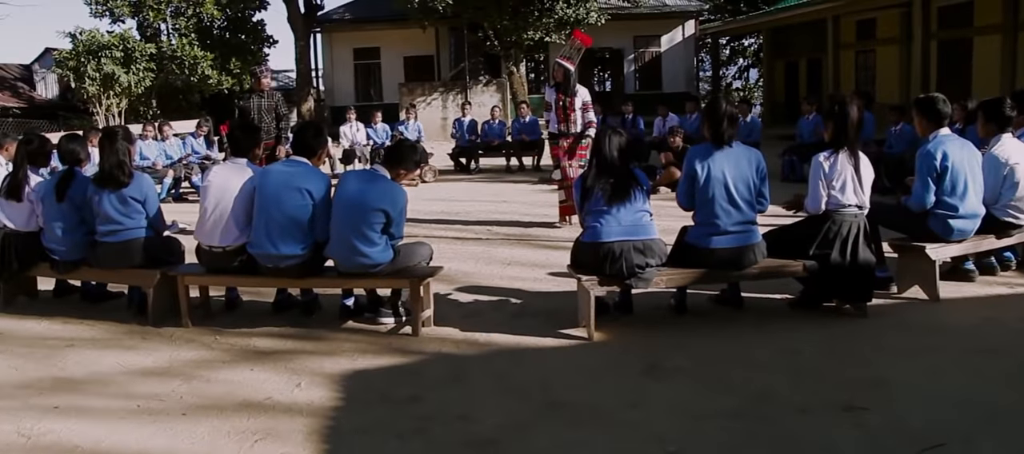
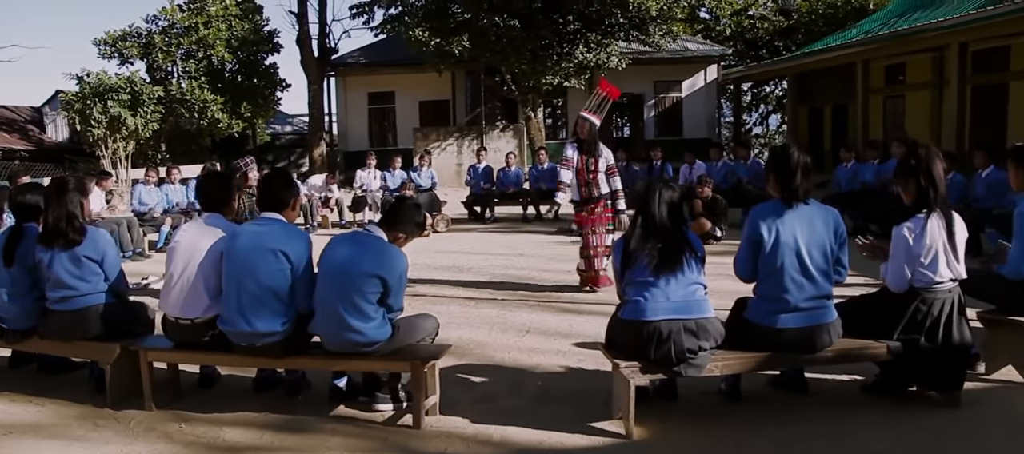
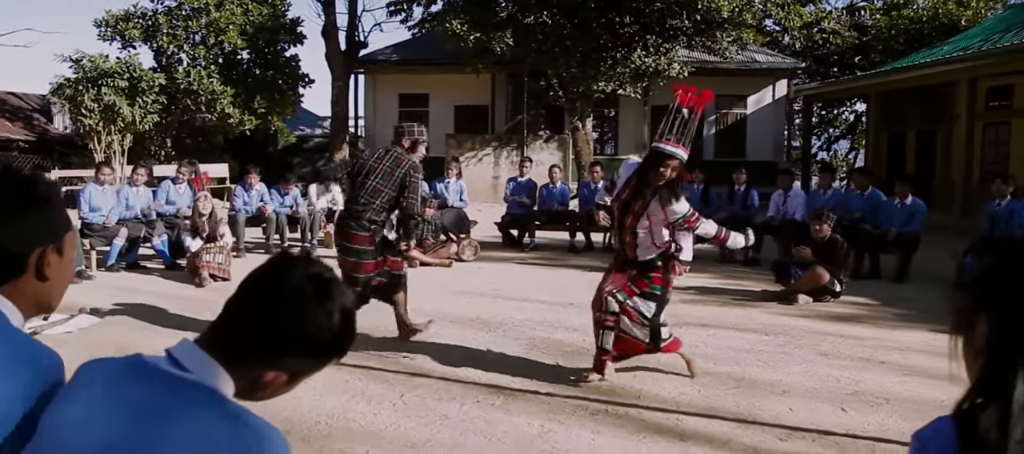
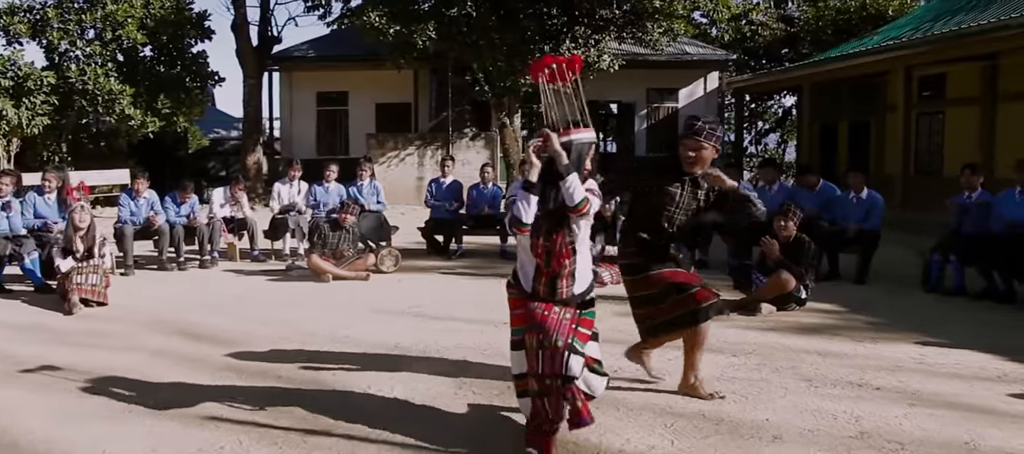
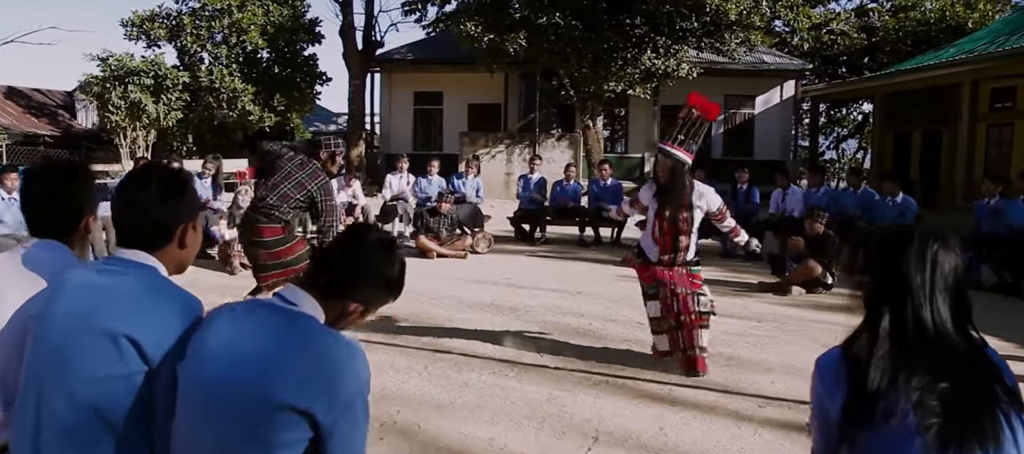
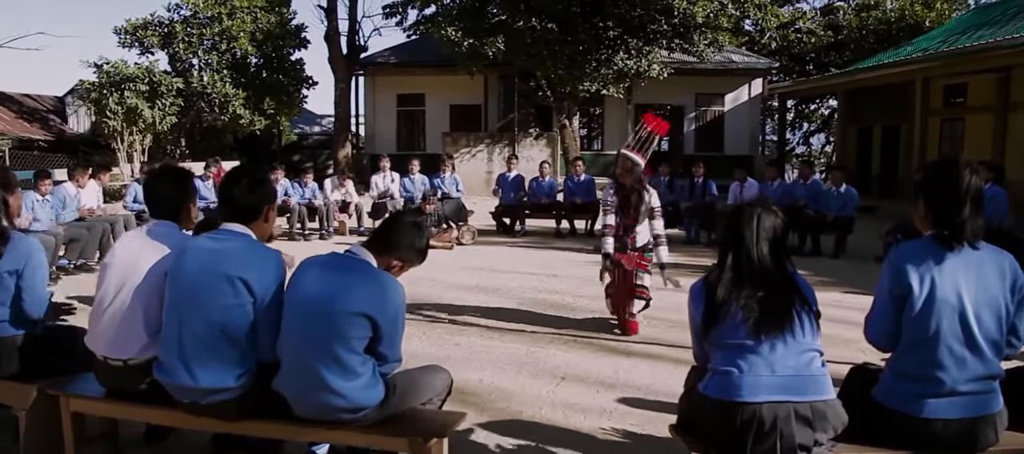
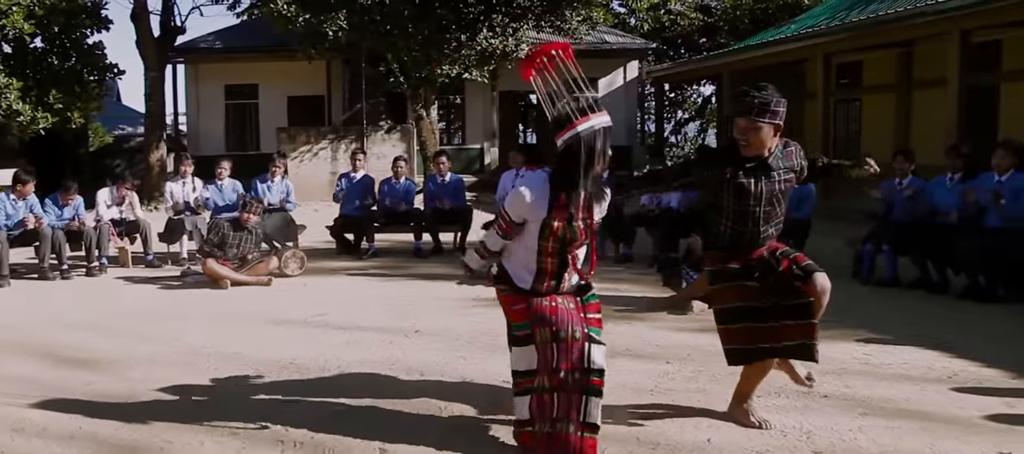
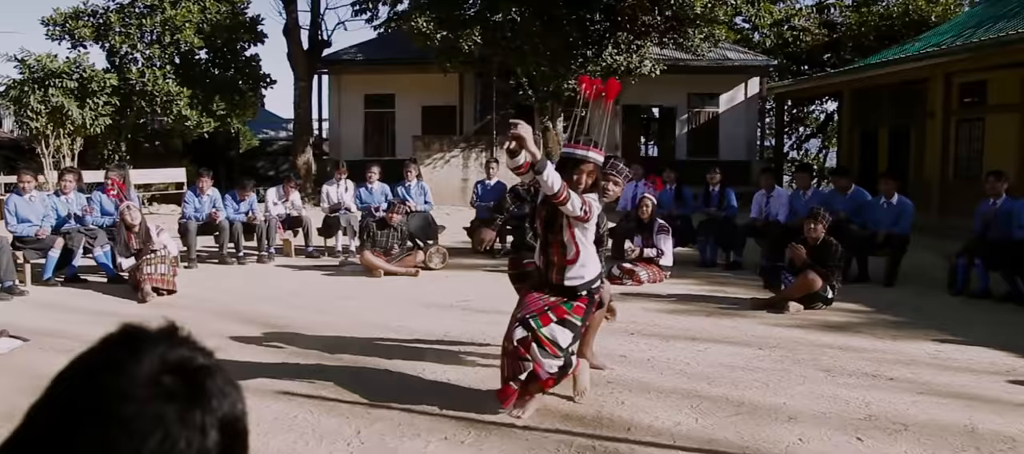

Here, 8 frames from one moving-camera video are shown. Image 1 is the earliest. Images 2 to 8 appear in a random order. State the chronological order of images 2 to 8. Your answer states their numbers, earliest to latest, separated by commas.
2, 6, 5, 3, 8, 4, 7
